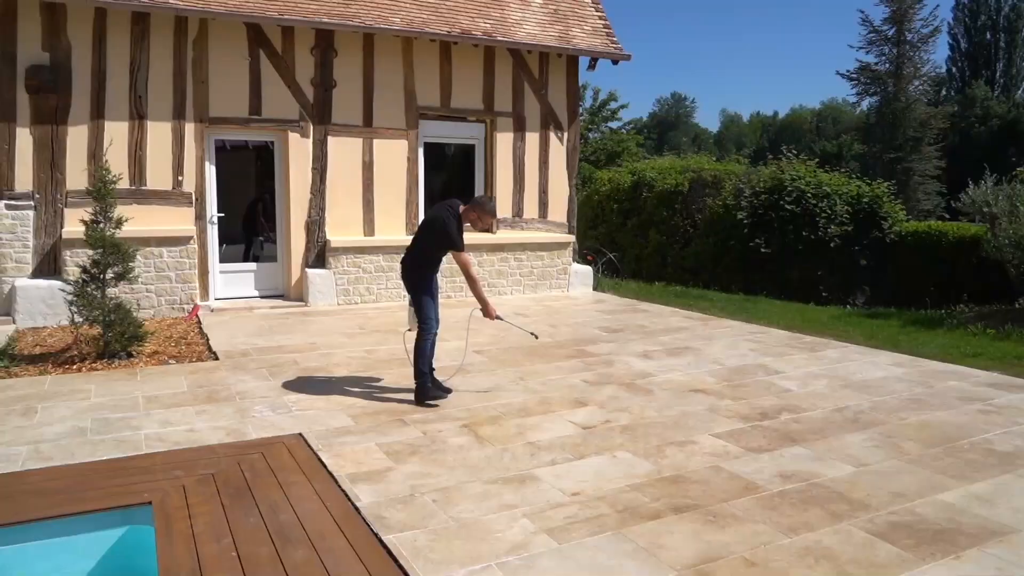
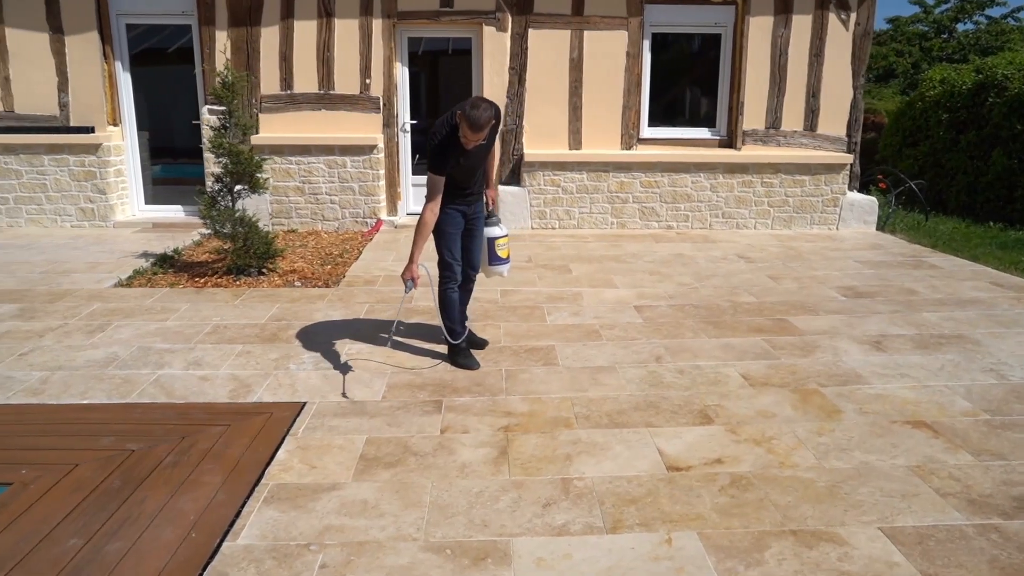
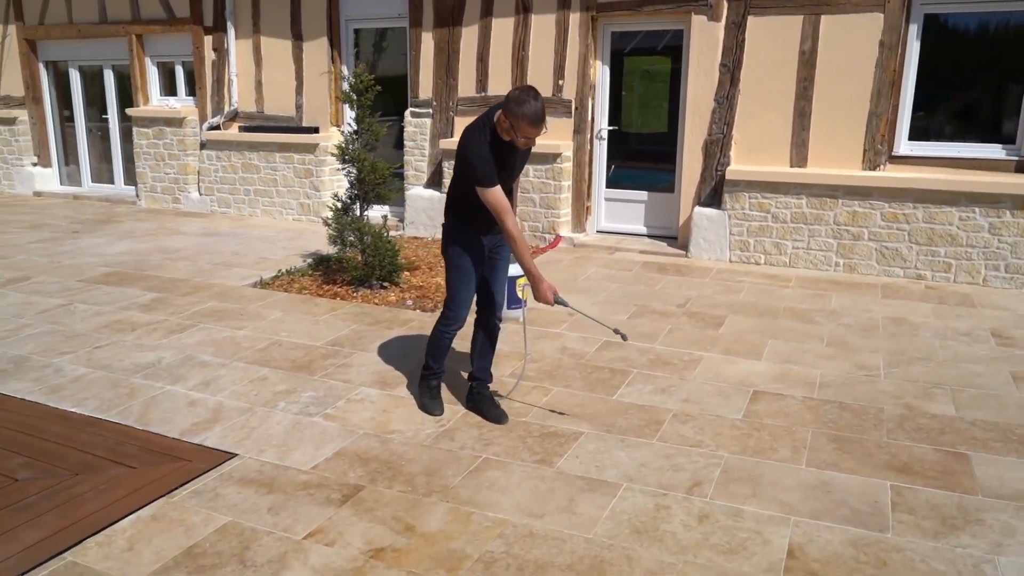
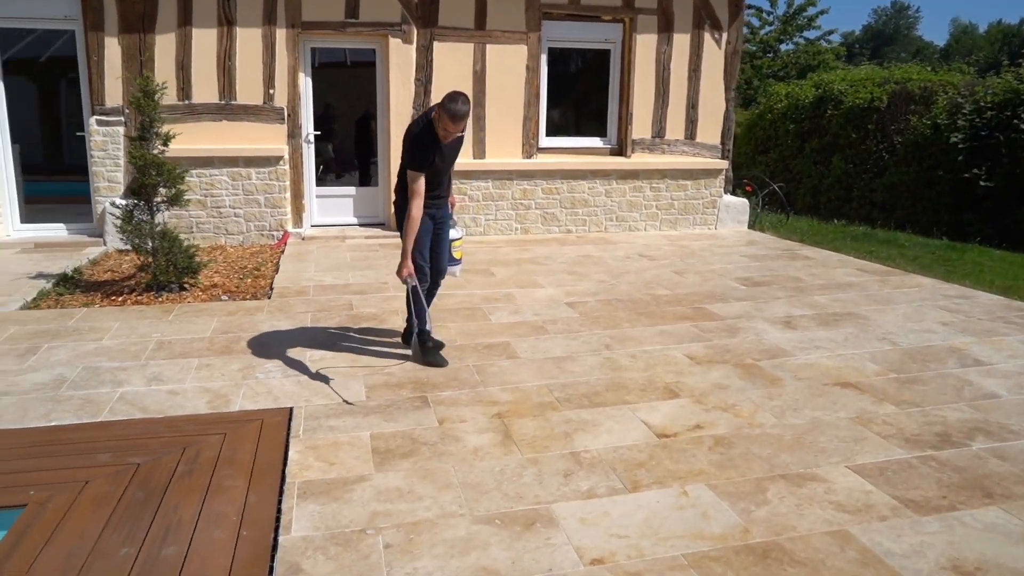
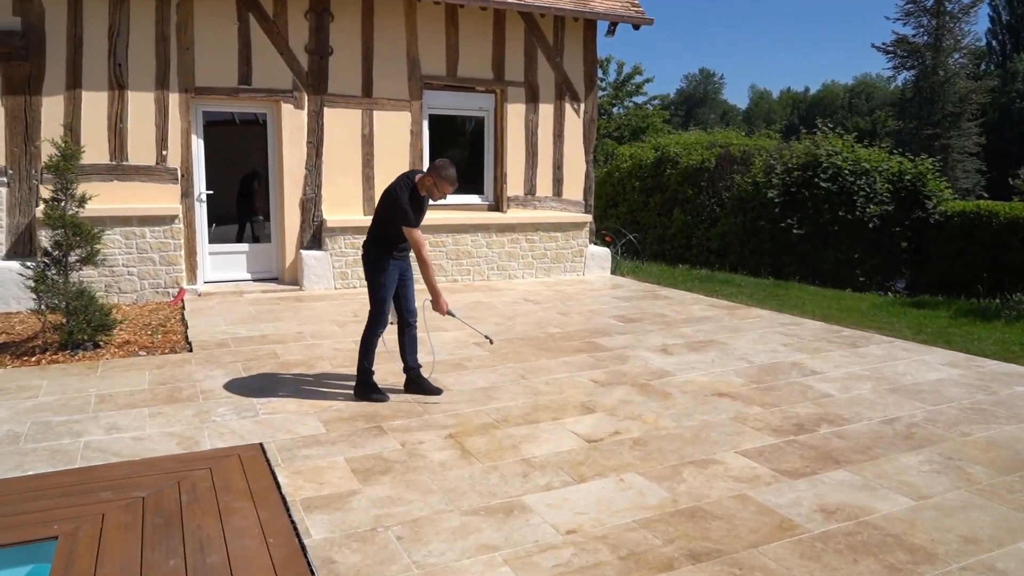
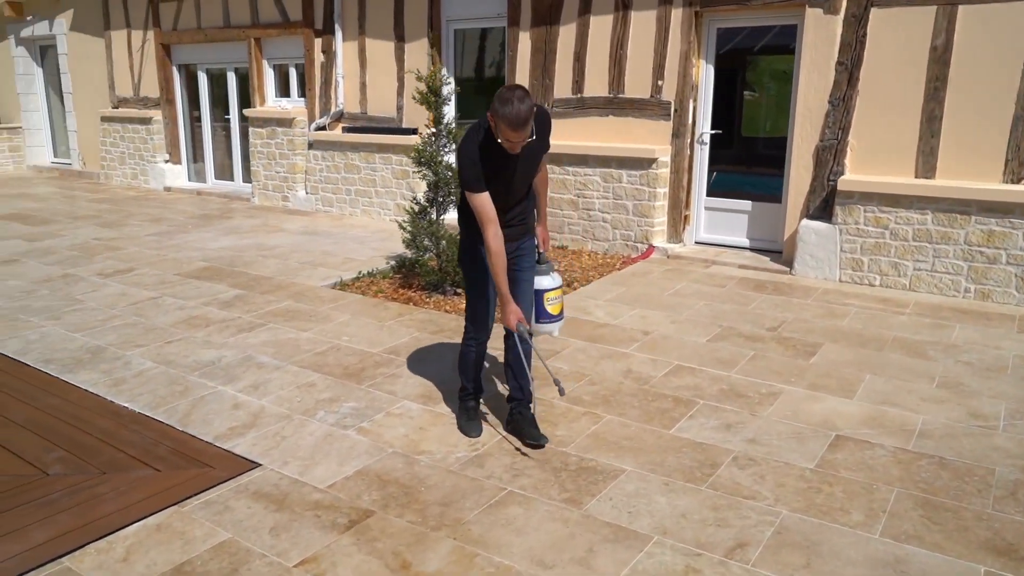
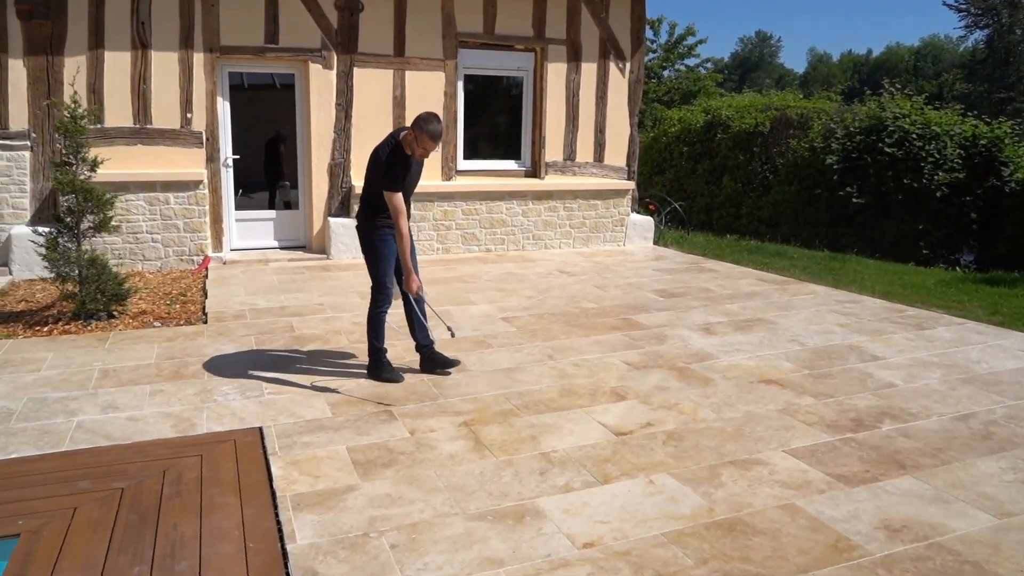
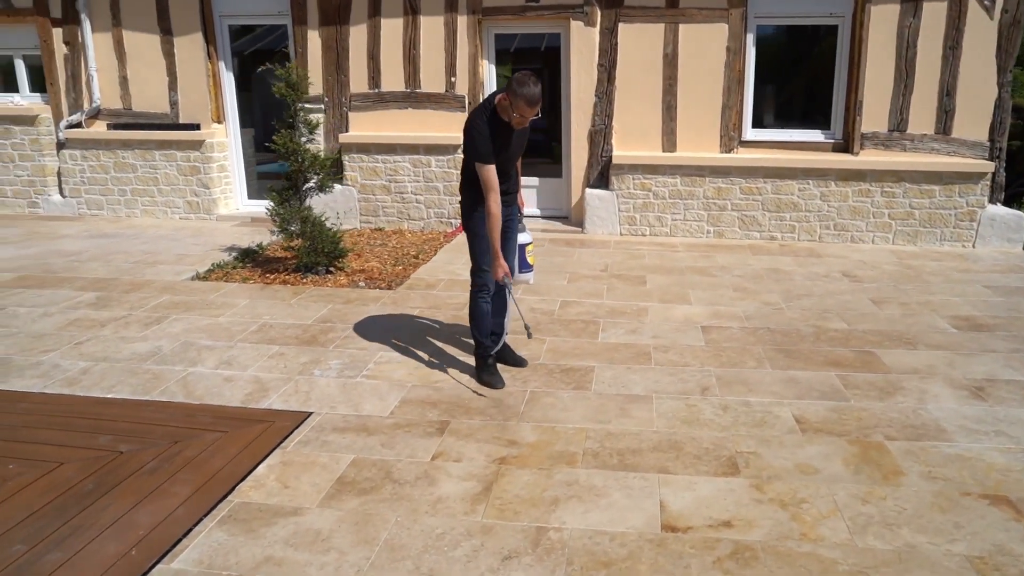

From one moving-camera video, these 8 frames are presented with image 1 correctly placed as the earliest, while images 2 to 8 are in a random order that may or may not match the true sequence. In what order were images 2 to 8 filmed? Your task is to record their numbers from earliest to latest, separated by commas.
5, 7, 4, 2, 8, 3, 6
